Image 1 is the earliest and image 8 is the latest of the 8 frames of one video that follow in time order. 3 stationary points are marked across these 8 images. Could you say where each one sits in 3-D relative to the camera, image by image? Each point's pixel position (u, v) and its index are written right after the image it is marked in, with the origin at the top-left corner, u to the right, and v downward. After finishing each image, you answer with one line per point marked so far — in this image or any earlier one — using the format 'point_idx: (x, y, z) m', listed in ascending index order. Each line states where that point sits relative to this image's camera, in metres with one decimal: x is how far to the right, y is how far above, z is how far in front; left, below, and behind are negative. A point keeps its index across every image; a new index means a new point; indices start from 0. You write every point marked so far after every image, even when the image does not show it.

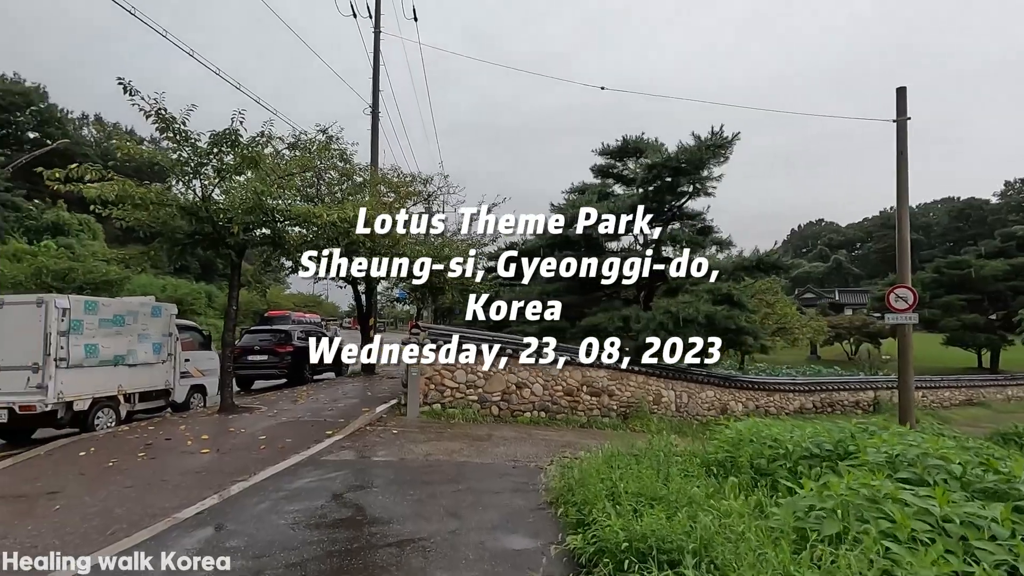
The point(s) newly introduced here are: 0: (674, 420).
0: (+3.5, -2.9, +13.3) m
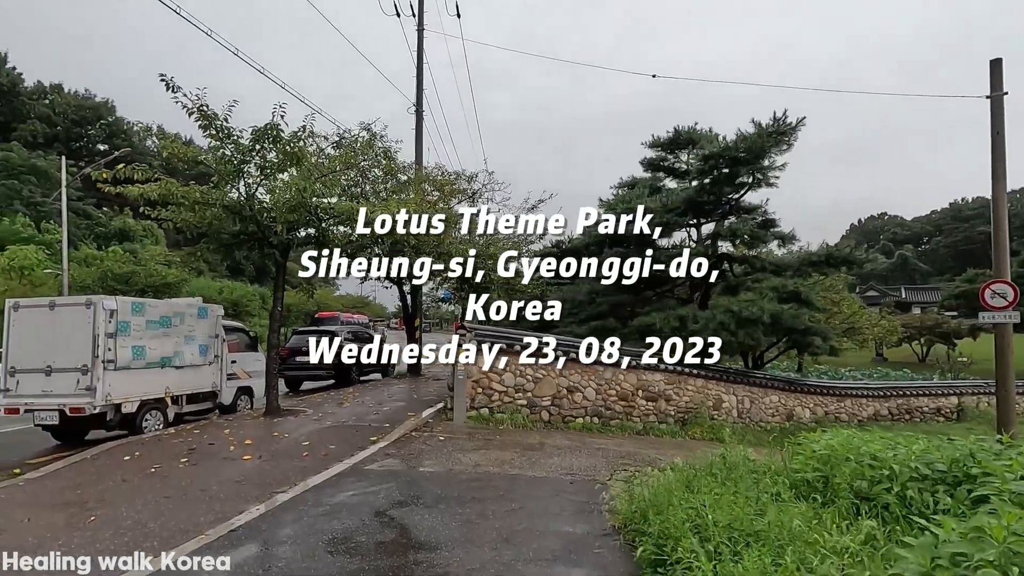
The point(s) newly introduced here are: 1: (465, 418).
0: (+4.6, -2.8, +12.5) m
1: (-0.8, -2.0, +9.7) m
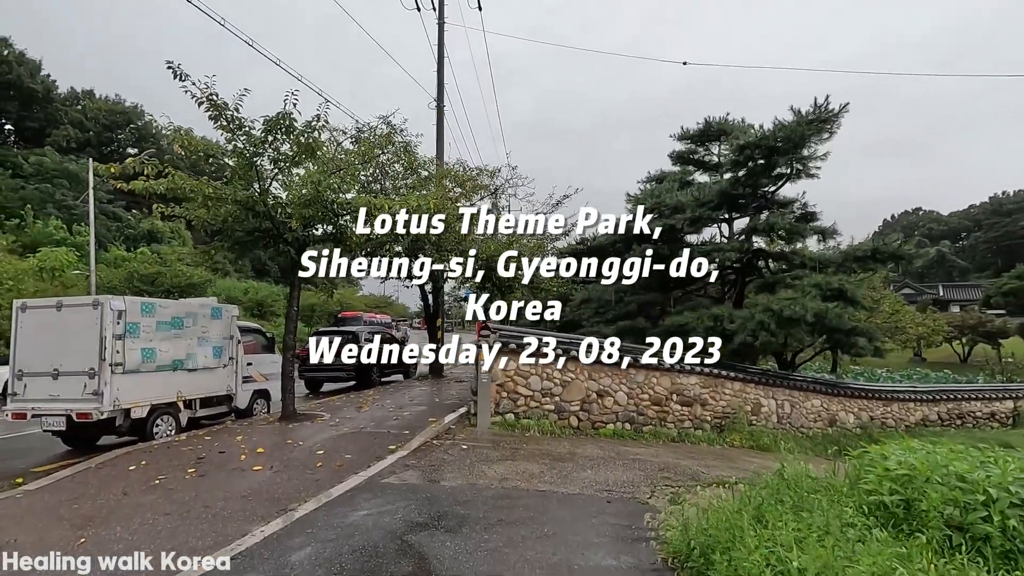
0: (+5.1, -2.8, +11.8) m
1: (-0.3, -2.0, +9.2) m
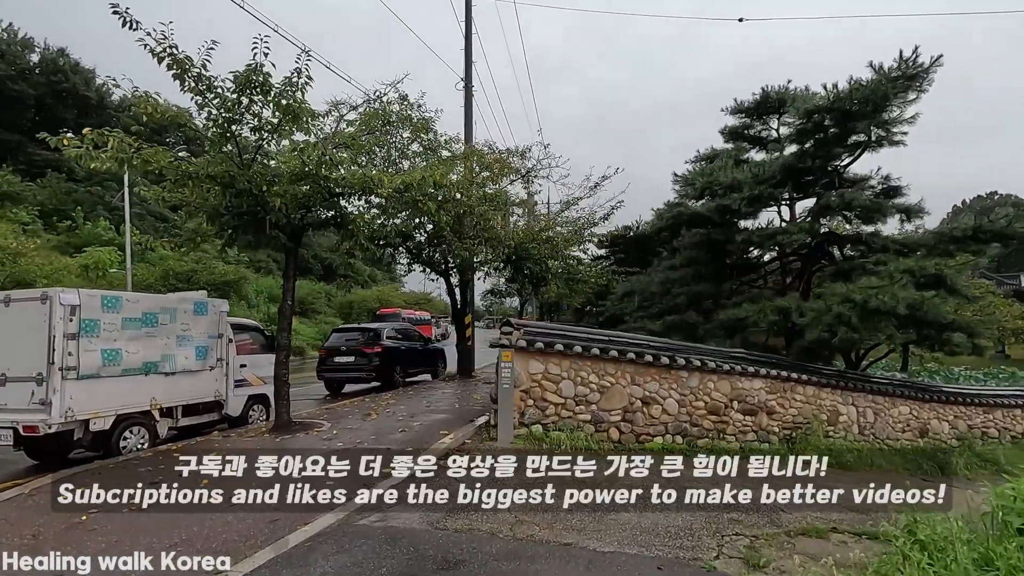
0: (+5.6, -2.6, +10.0) m
1: (0.0, -1.9, +7.8) m
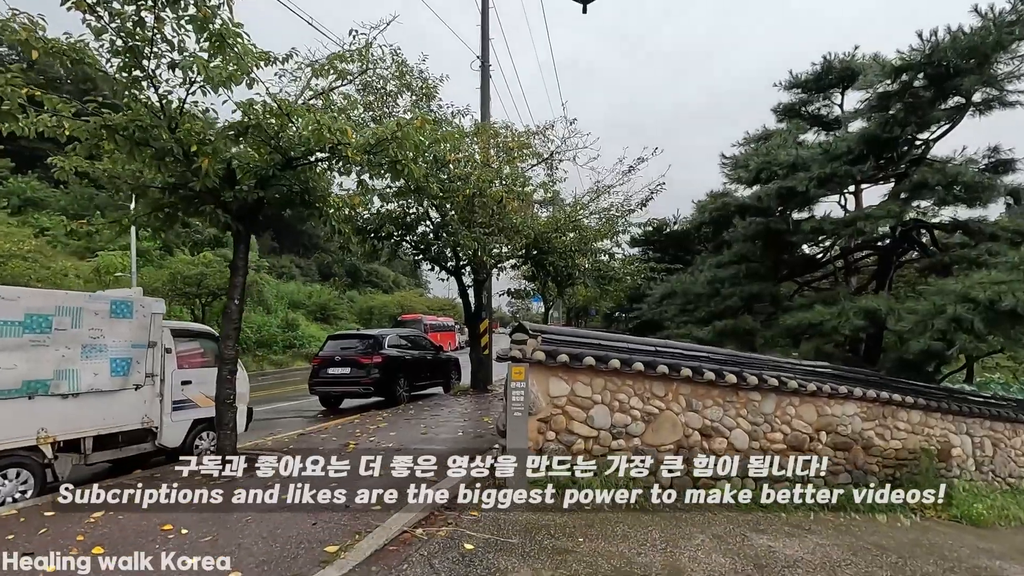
0: (+5.8, -2.5, +7.7) m
1: (+0.1, -1.8, +5.7) m
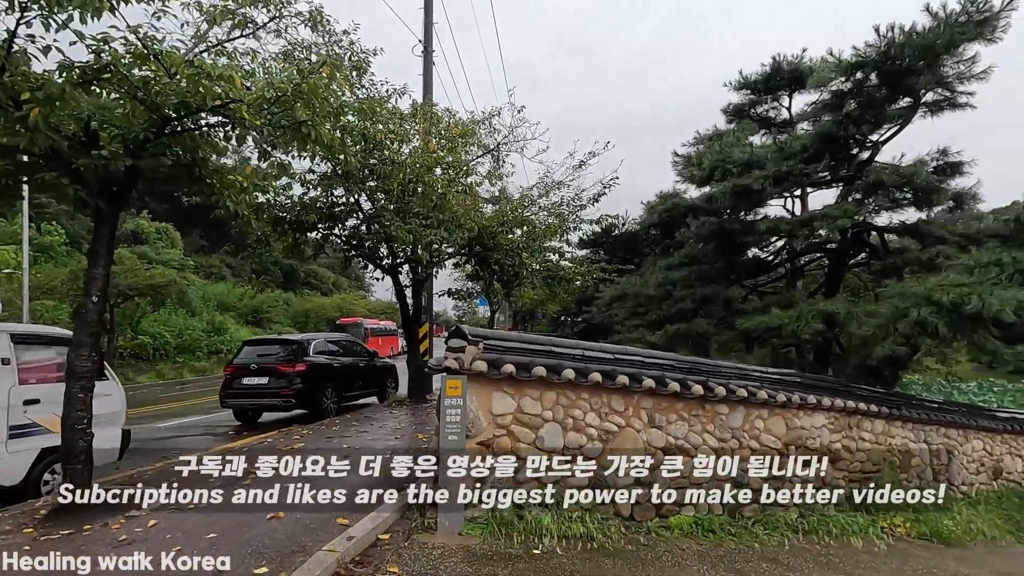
0: (+5.1, -2.5, +7.3) m
1: (-0.4, -1.8, +4.8) m
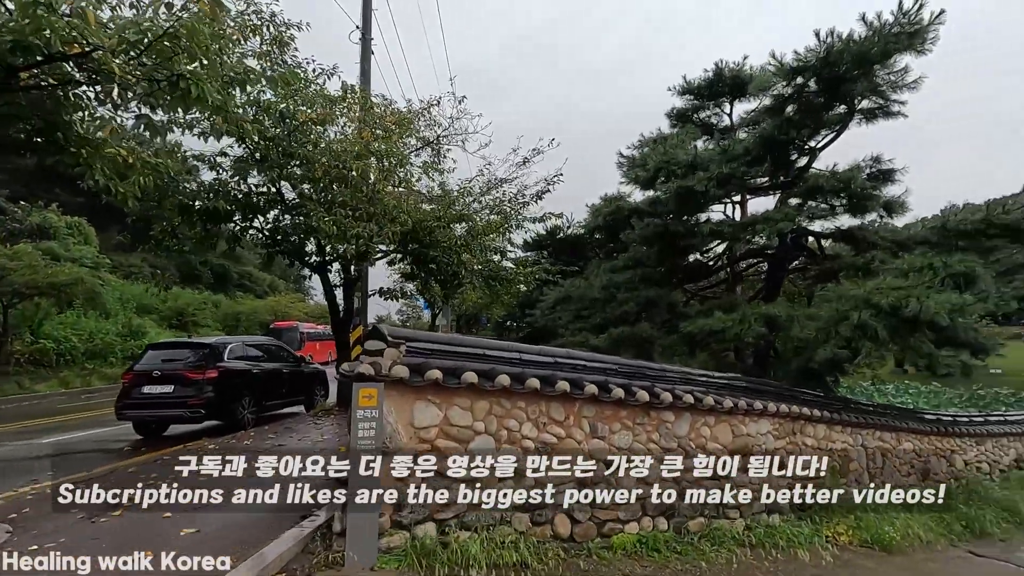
0: (+4.3, -2.6, +7.2) m
1: (-0.9, -1.7, +4.3) m
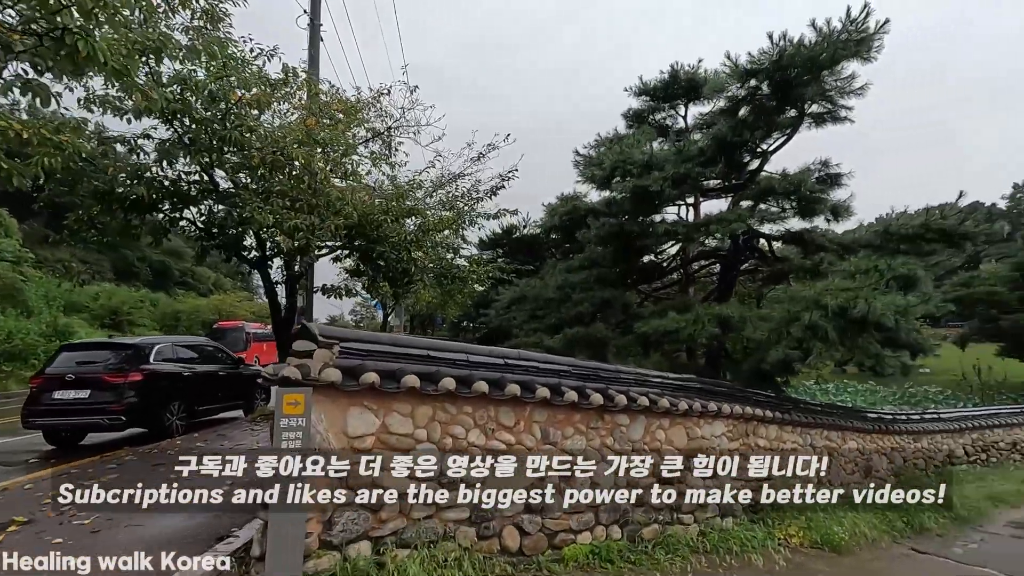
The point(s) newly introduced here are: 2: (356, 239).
0: (+3.8, -2.6, +7.2) m
1: (-1.2, -1.7, +3.9) m
2: (-2.4, +0.8, +9.6) m
